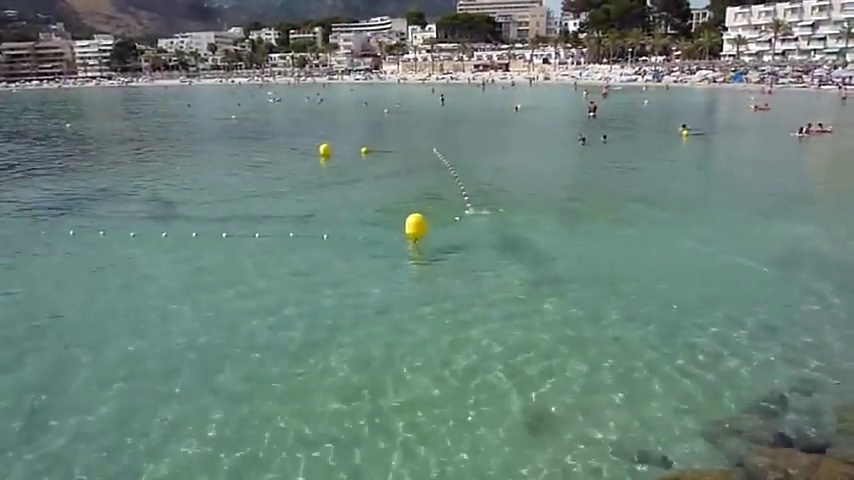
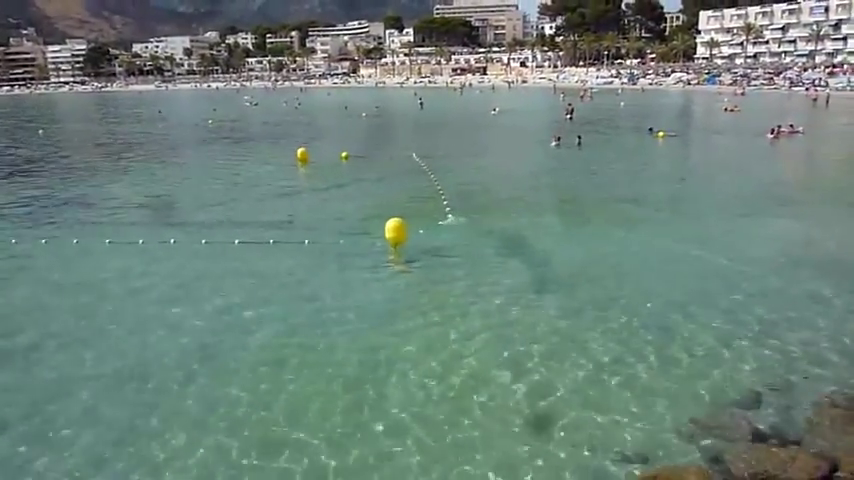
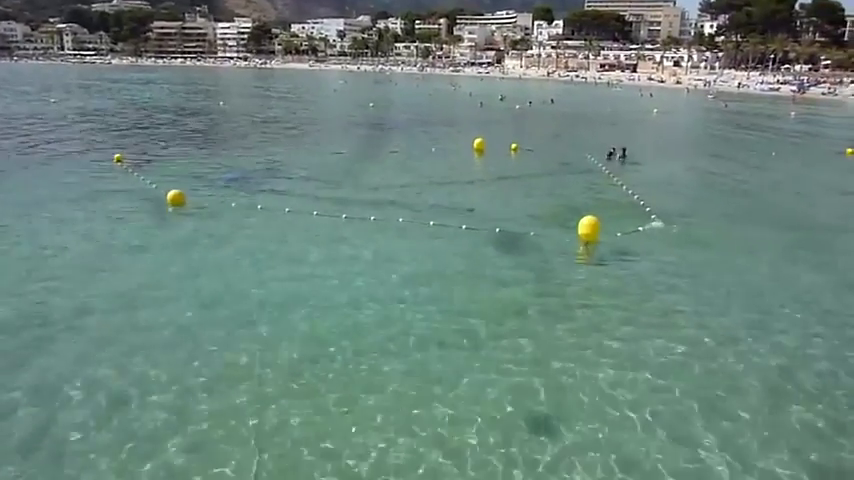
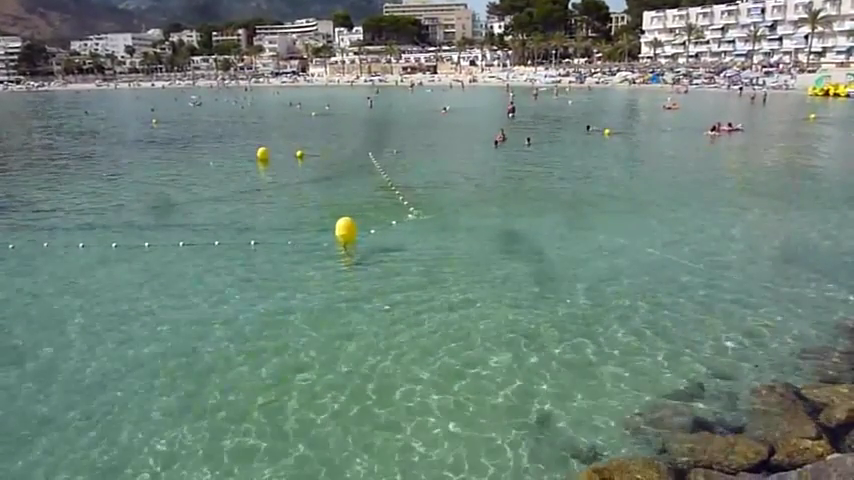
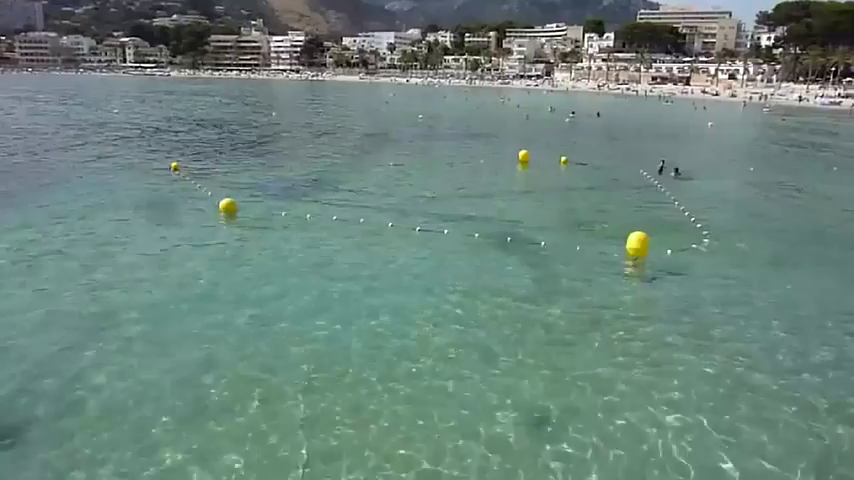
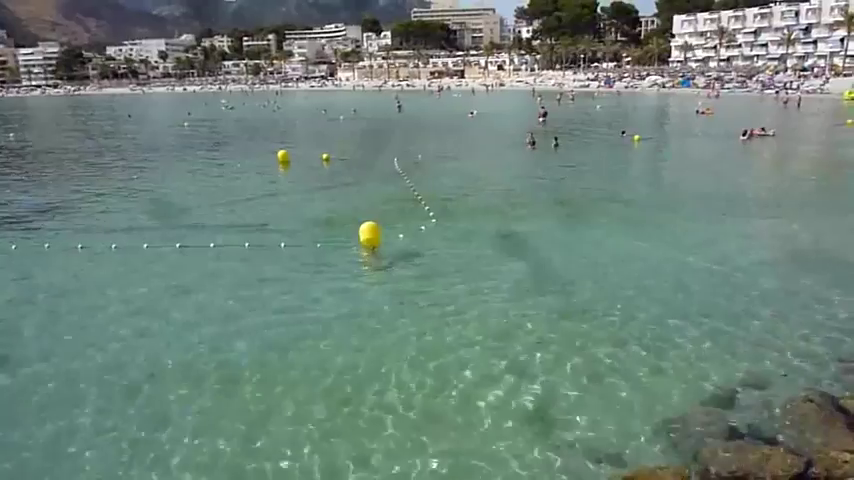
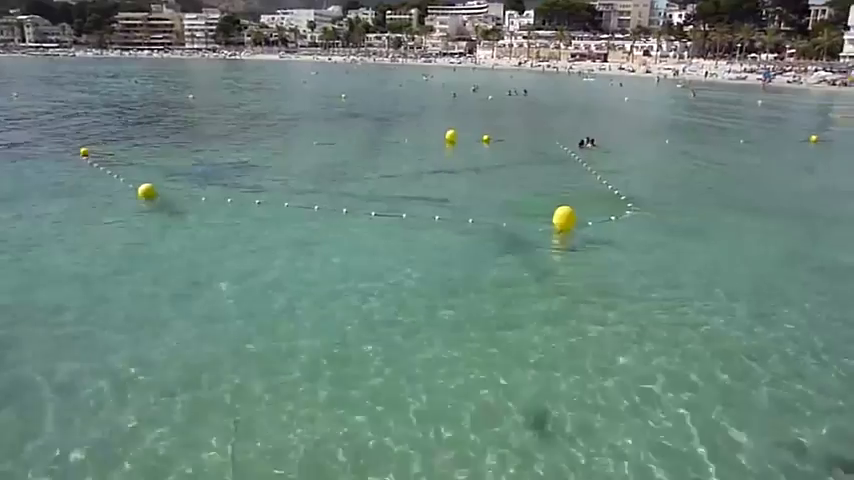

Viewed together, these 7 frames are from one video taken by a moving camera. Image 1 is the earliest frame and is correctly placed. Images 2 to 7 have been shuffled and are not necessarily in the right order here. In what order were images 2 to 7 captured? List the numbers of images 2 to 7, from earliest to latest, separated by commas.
2, 6, 4, 5, 3, 7
